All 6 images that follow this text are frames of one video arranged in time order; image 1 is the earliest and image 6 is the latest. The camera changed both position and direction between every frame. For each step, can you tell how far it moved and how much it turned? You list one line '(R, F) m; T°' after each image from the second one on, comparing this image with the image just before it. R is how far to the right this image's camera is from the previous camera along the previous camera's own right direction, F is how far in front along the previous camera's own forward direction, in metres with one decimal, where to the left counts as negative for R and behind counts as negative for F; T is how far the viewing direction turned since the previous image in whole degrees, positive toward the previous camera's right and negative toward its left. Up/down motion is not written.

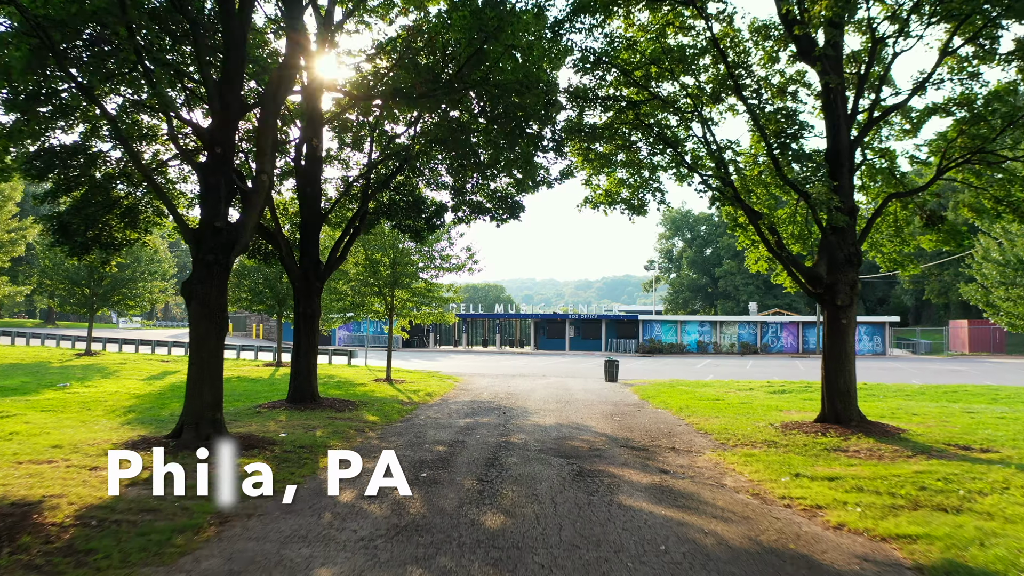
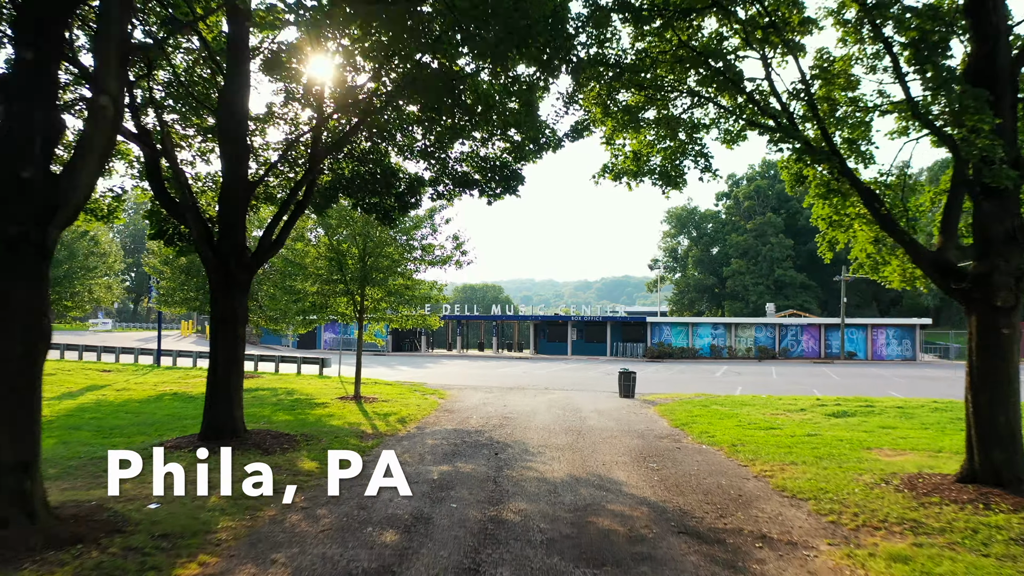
(0.0, +3.8) m; 0°
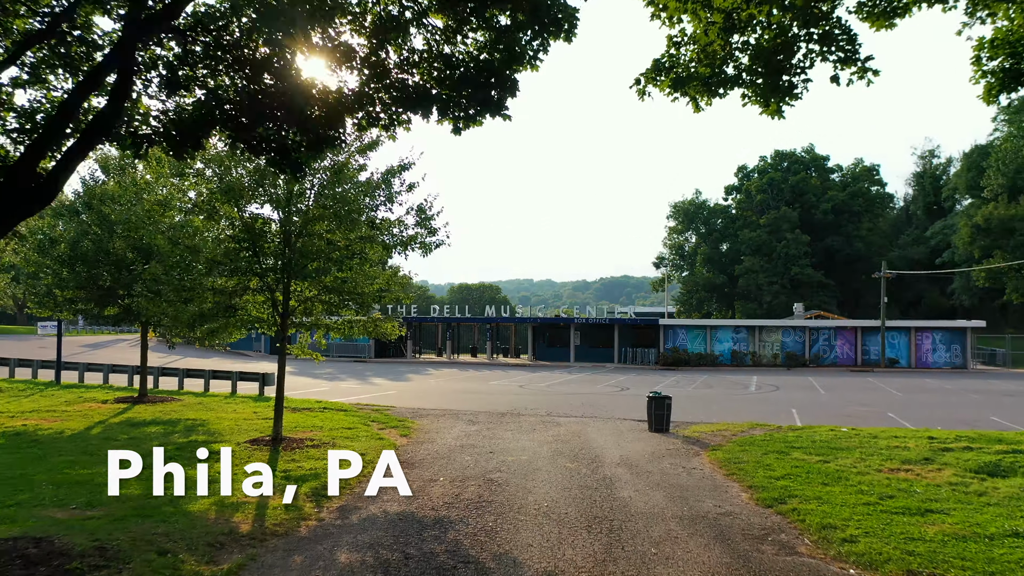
(+0.1, +5.2) m; 0°
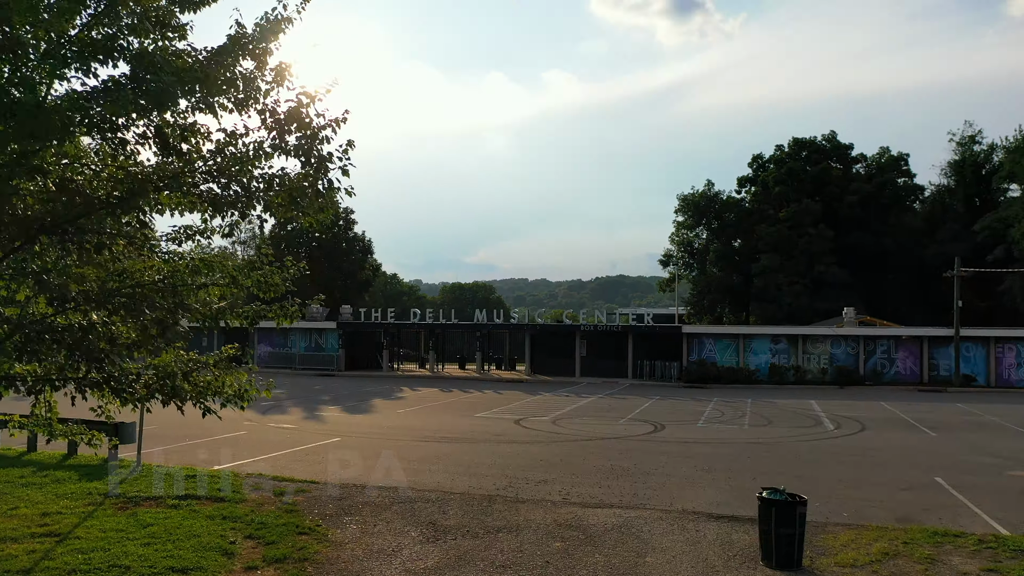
(0.0, +7.0) m; 0°
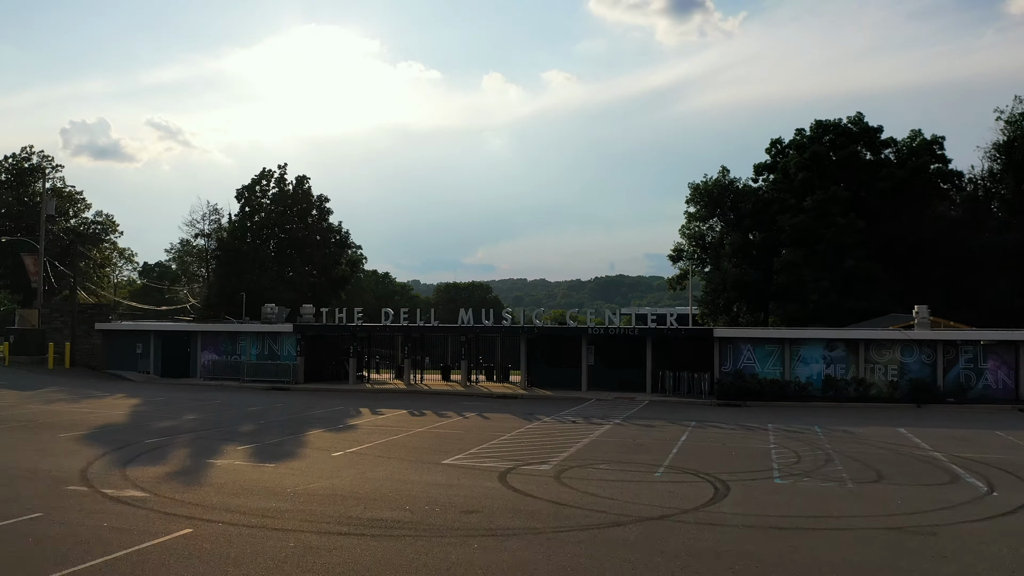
(+0.3, +6.8) m; 0°
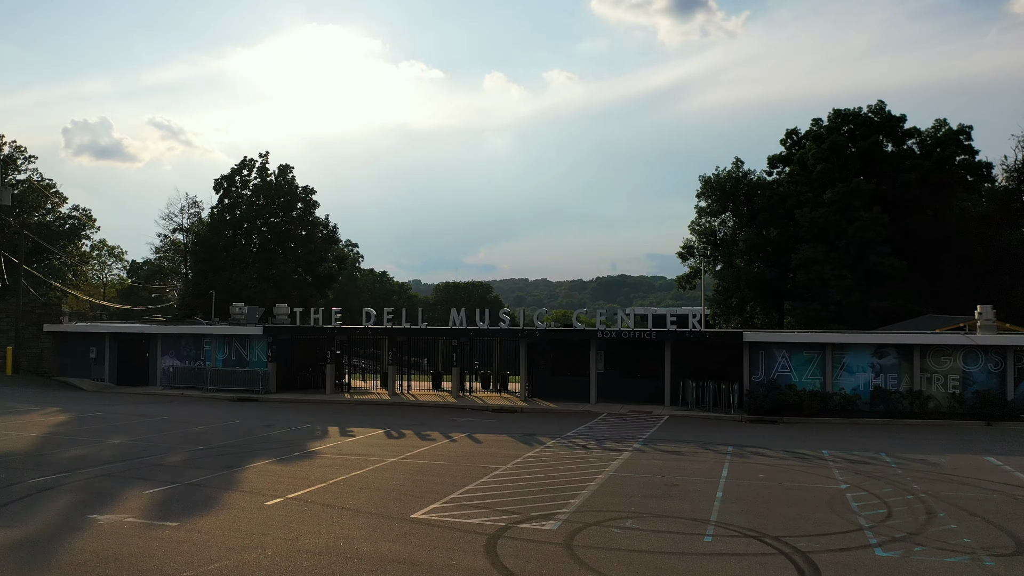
(+0.1, +3.9) m; 0°
